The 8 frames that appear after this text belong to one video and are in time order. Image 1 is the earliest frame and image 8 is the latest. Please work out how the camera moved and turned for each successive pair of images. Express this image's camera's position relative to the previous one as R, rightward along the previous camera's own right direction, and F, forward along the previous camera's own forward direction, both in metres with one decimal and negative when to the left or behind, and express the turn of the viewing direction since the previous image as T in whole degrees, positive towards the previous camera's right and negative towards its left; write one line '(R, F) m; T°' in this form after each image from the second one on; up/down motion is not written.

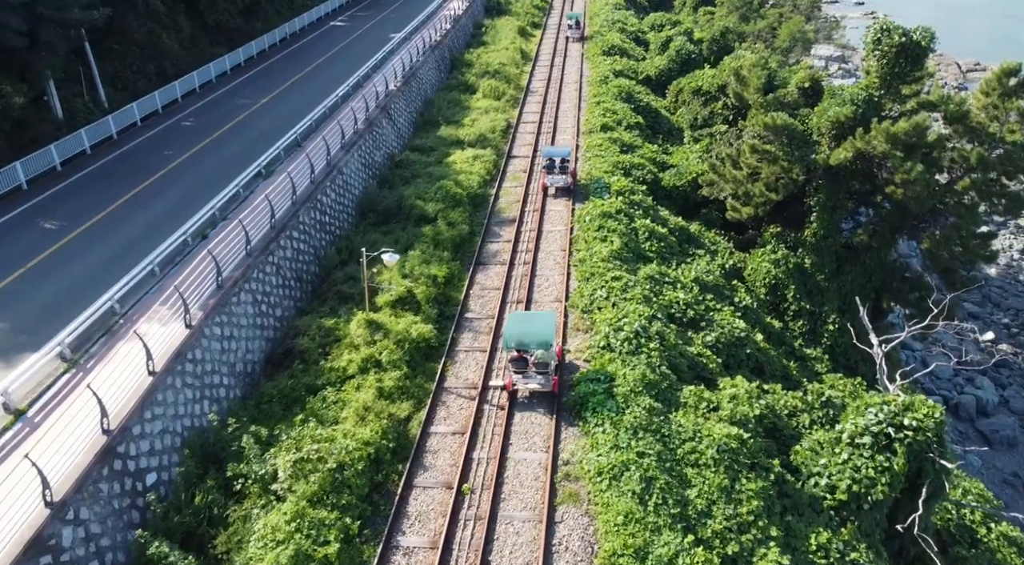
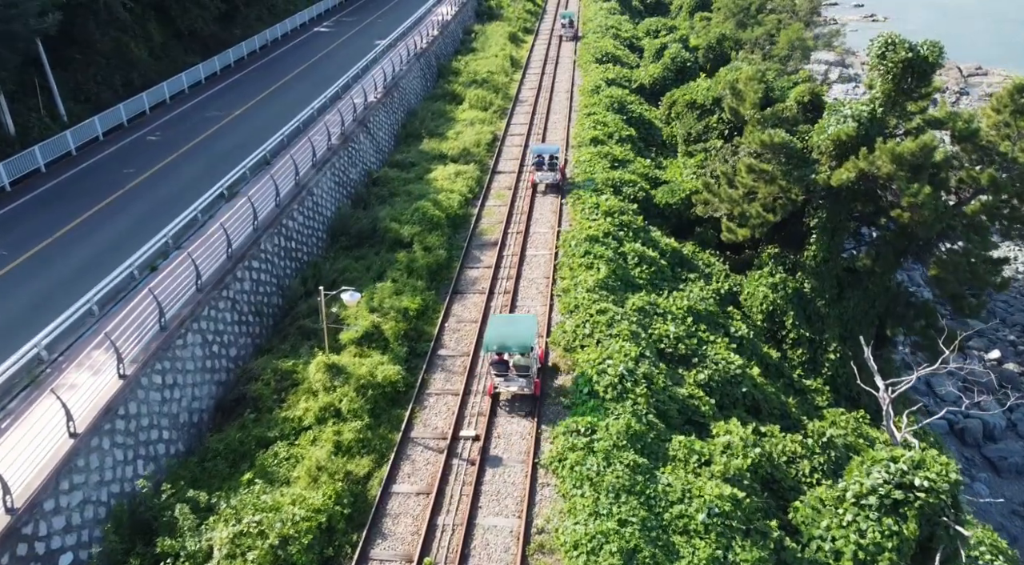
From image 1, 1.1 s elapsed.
(+0.4, +1.3) m; 0°
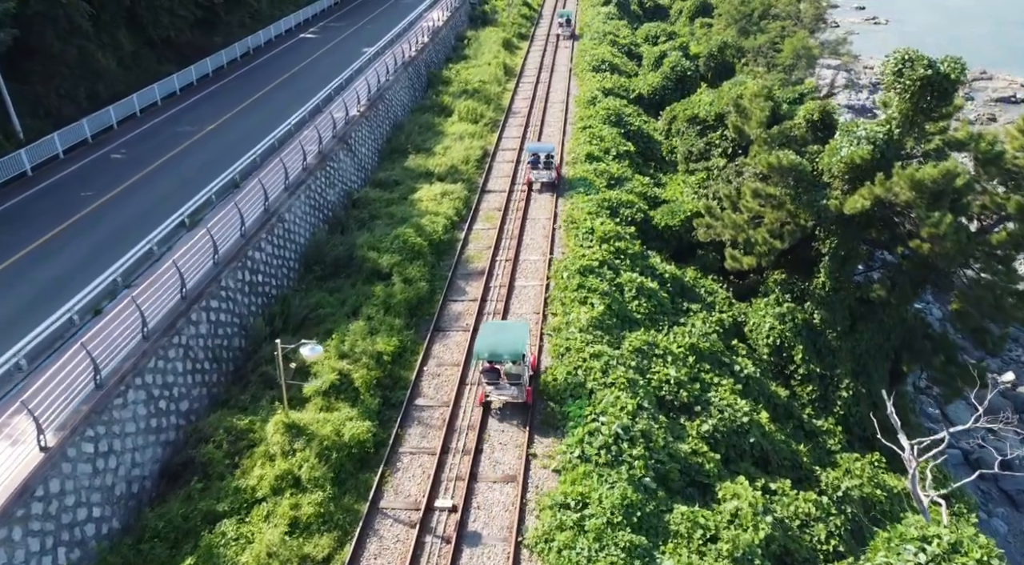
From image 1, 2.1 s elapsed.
(+0.3, +1.5) m; 0°
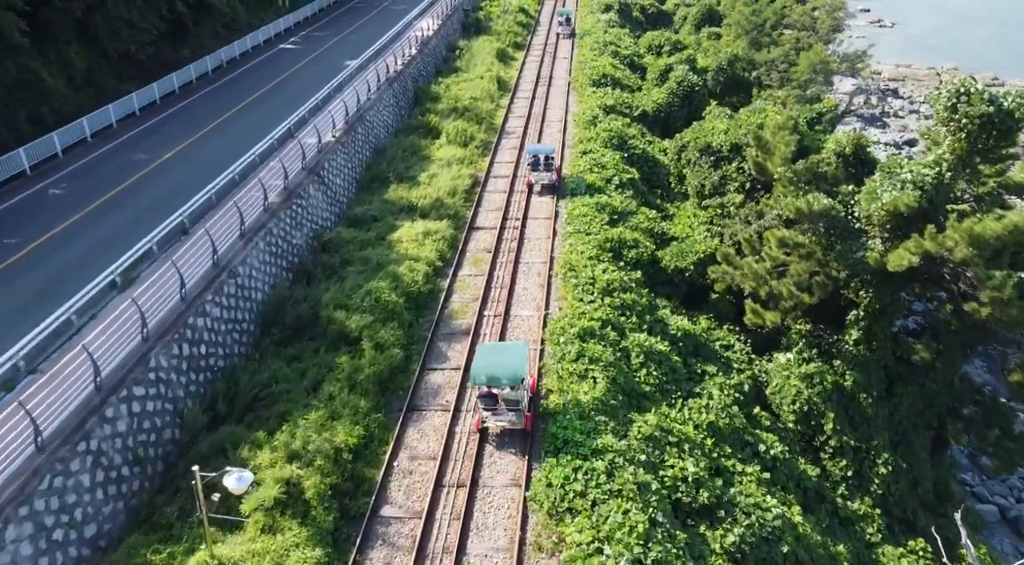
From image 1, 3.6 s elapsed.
(+0.2, +2.5) m; 0°
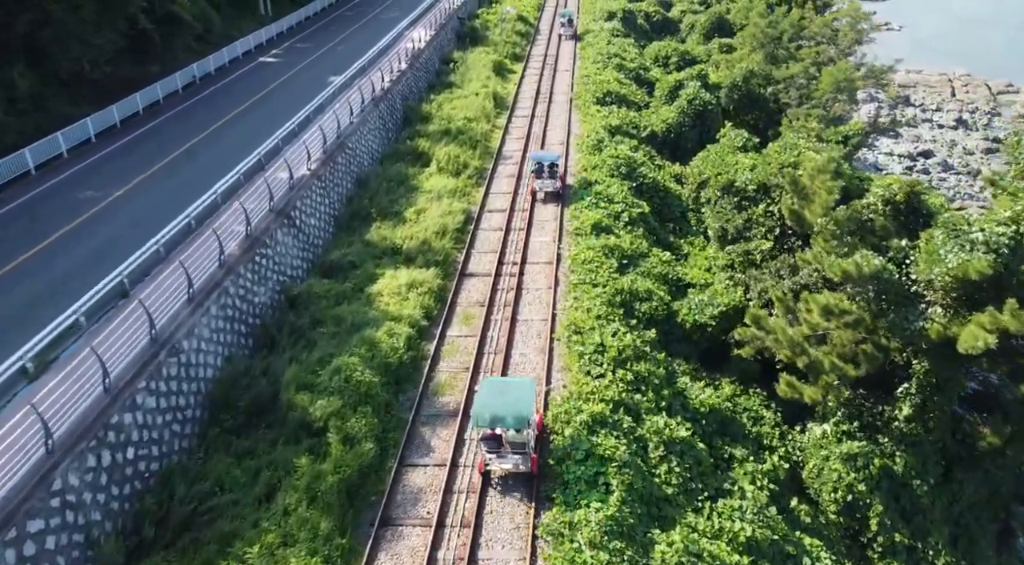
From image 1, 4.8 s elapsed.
(+0.1, +2.5) m; 0°
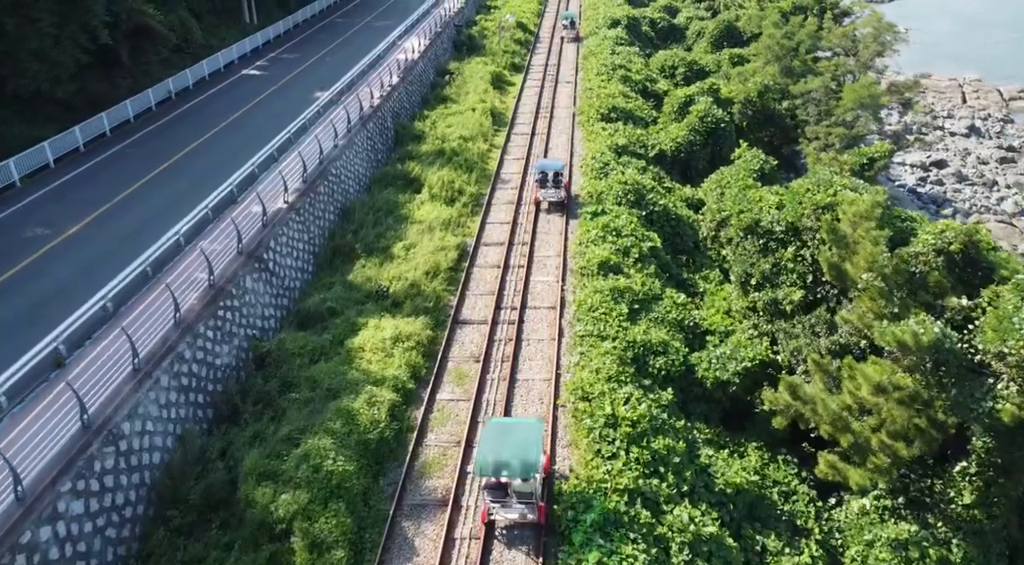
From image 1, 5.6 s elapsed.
(0.0, +2.0) m; 0°
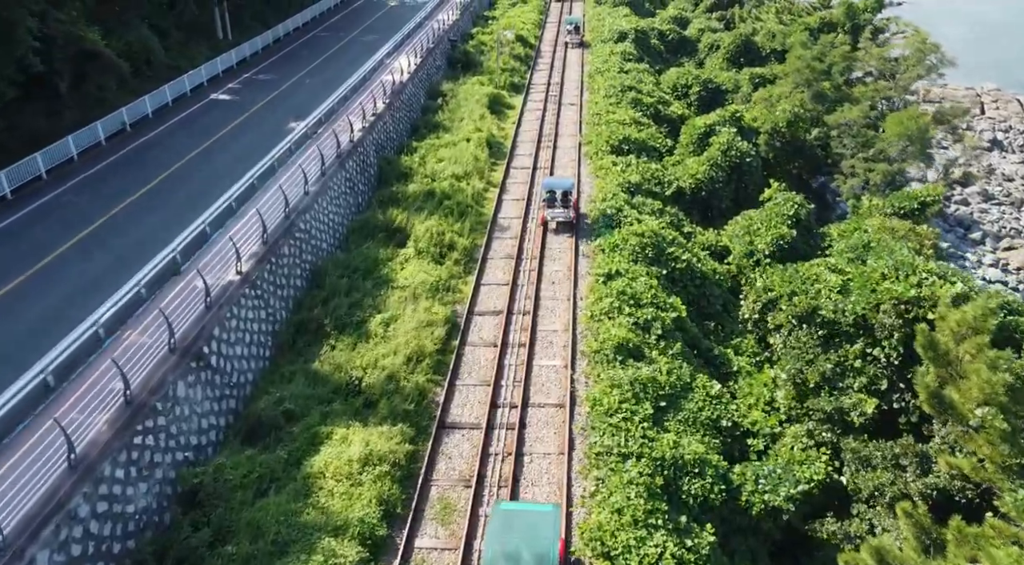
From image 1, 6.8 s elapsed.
(0.0, +3.1) m; 0°
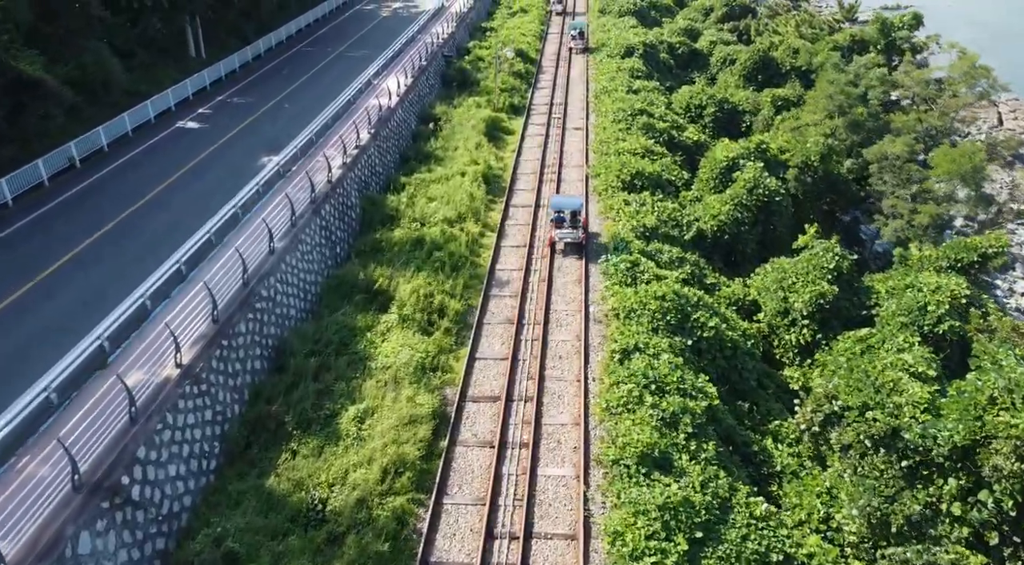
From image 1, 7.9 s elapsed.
(0.0, +2.8) m; 0°
